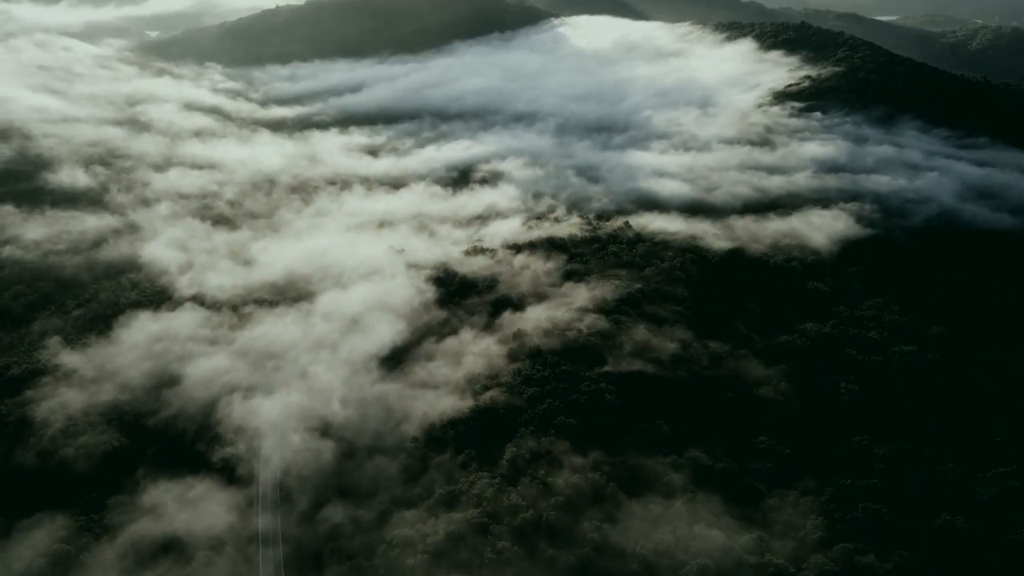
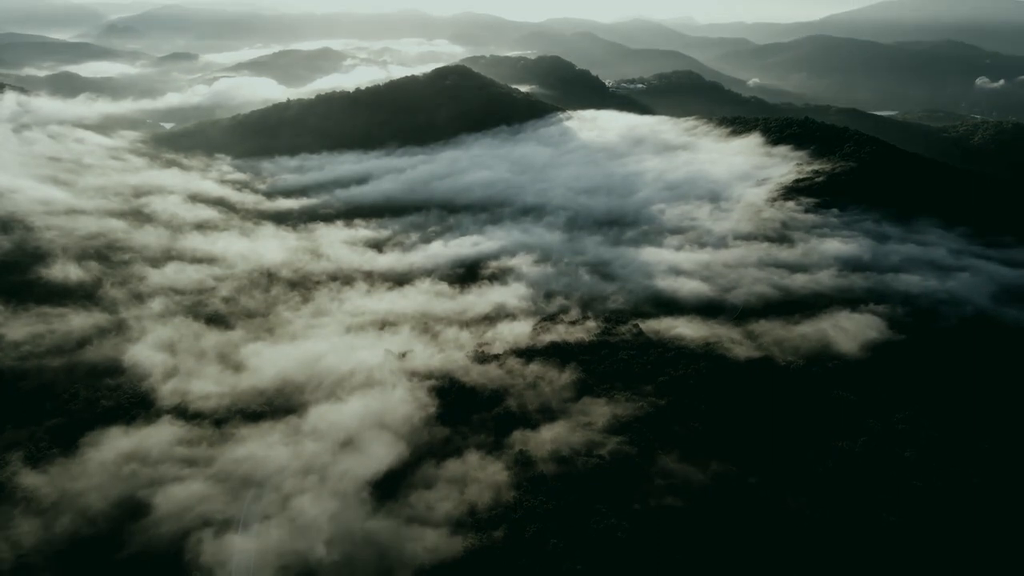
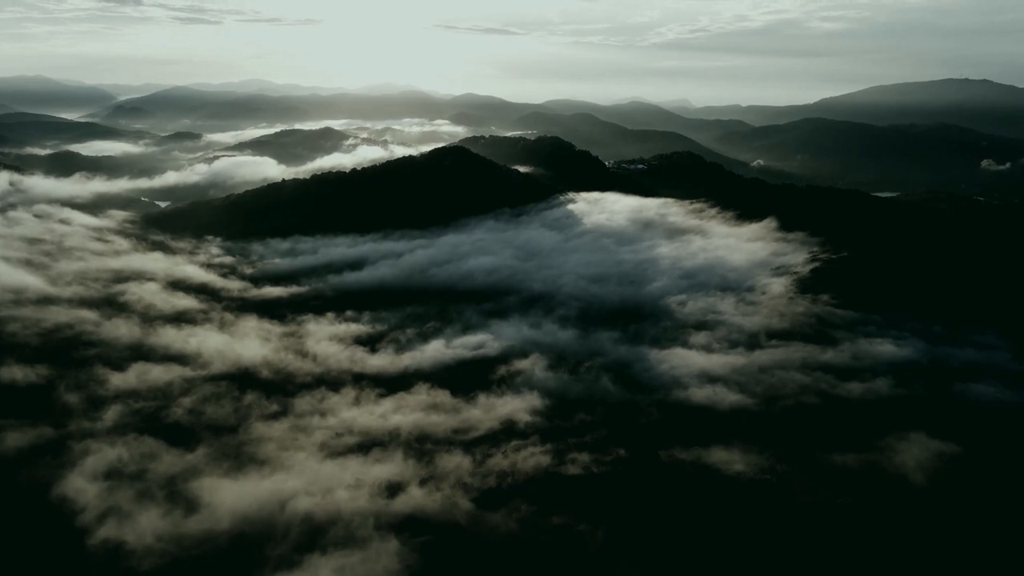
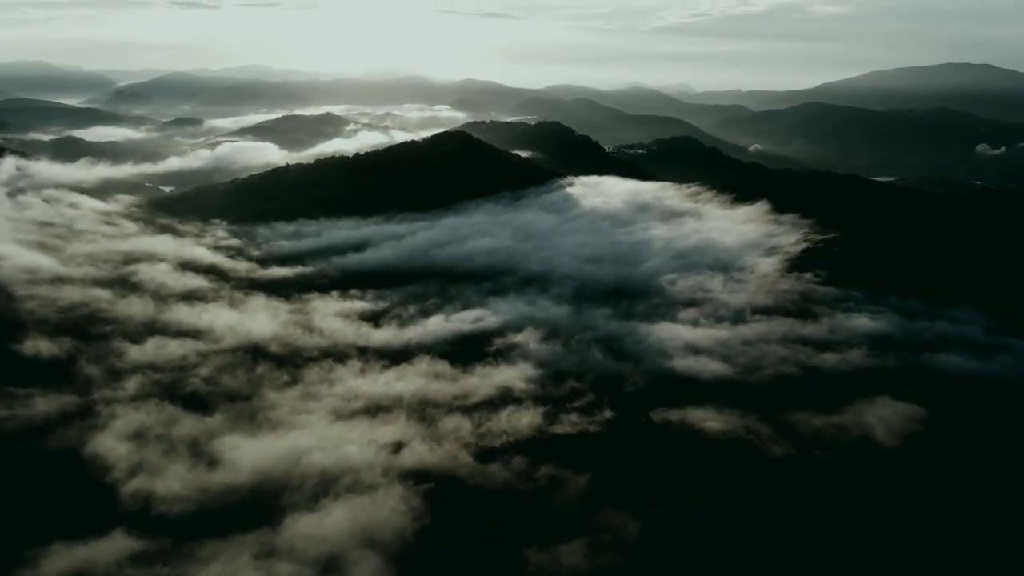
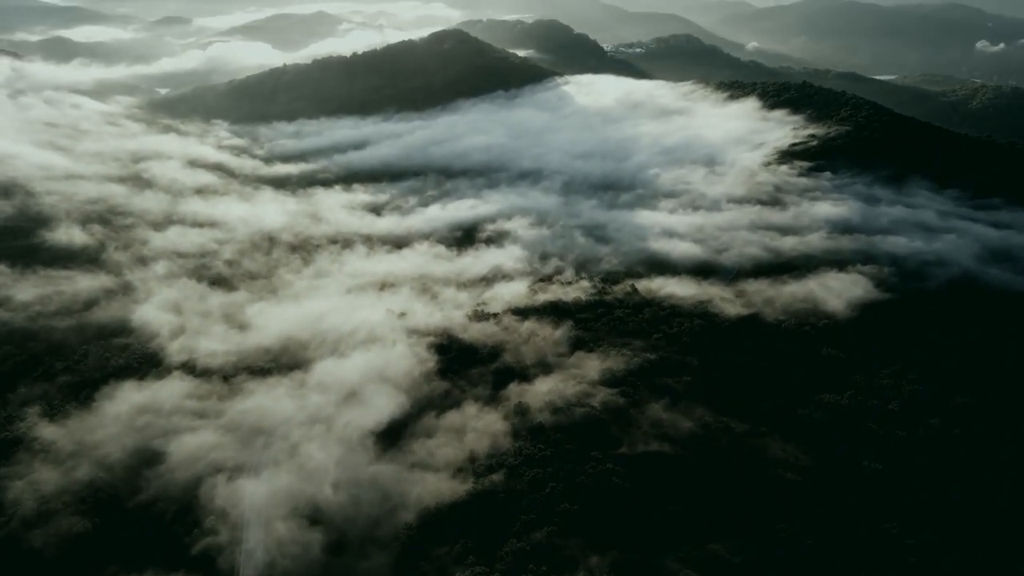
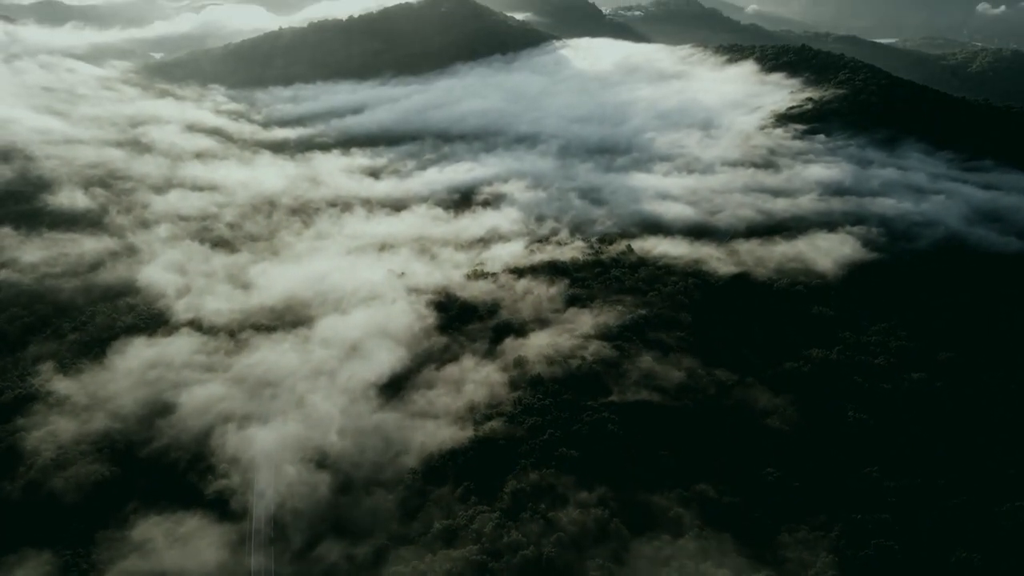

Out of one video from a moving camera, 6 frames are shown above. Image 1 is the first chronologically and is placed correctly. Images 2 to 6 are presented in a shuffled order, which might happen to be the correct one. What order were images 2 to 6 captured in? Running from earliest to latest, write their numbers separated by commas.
6, 5, 2, 4, 3
